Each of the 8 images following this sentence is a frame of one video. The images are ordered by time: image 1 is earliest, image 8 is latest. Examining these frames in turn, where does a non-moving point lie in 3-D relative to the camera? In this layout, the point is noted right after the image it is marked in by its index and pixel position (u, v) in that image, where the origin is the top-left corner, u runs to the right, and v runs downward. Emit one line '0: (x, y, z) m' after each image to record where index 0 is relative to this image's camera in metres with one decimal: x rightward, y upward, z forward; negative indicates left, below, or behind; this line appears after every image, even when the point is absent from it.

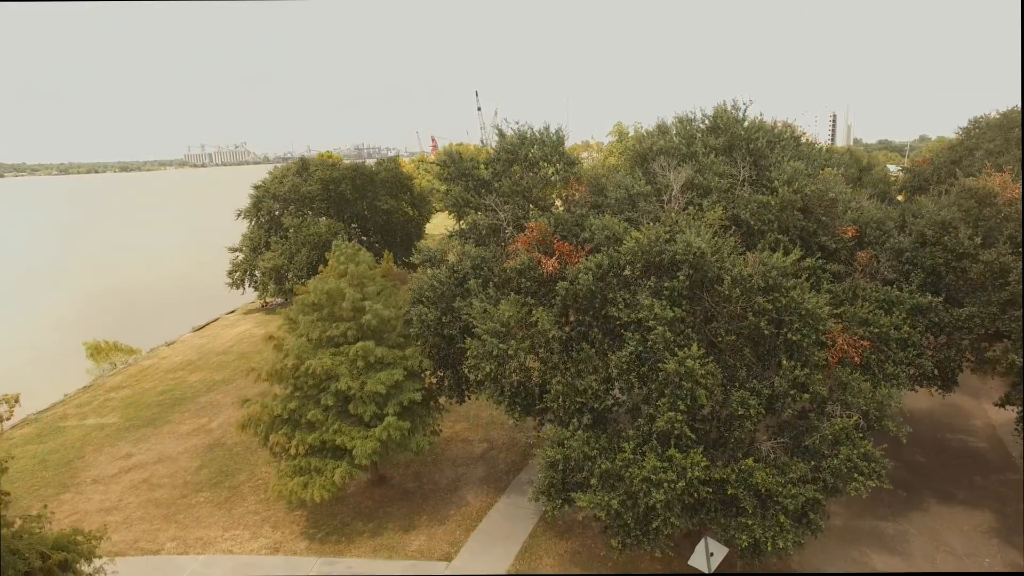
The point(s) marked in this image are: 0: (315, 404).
0: (-3.3, -1.9, +10.0) m
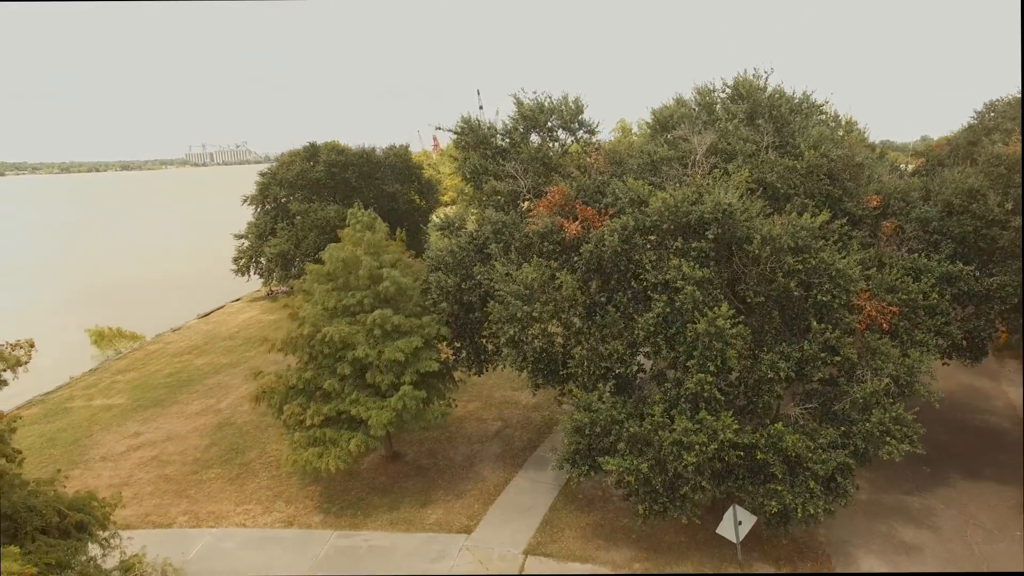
0: (-3.0, -1.4, +9.8) m
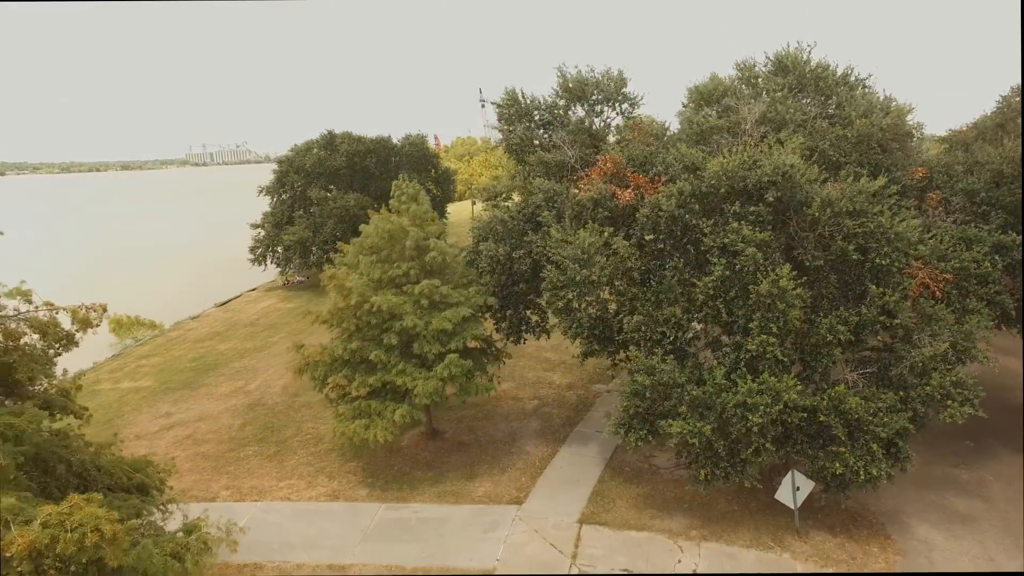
0: (-2.2, -0.9, +9.7) m
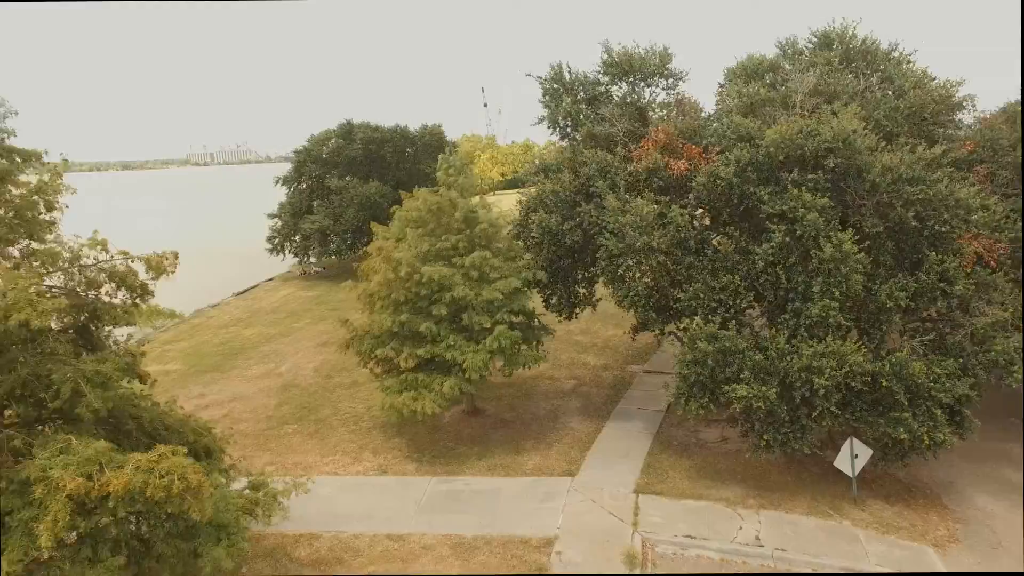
0: (-1.4, -0.5, +9.7) m
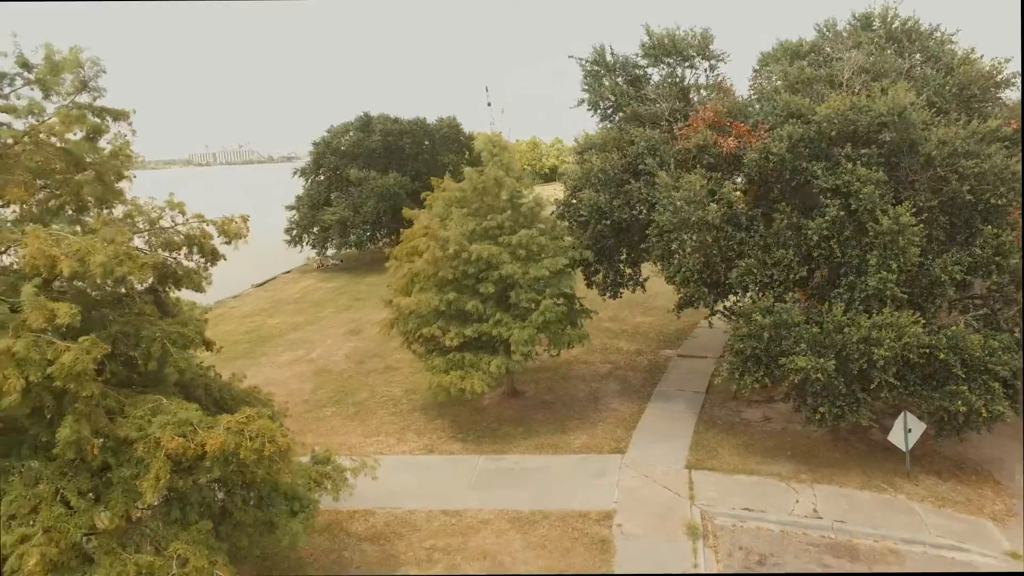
0: (-0.7, -0.1, +9.7) m
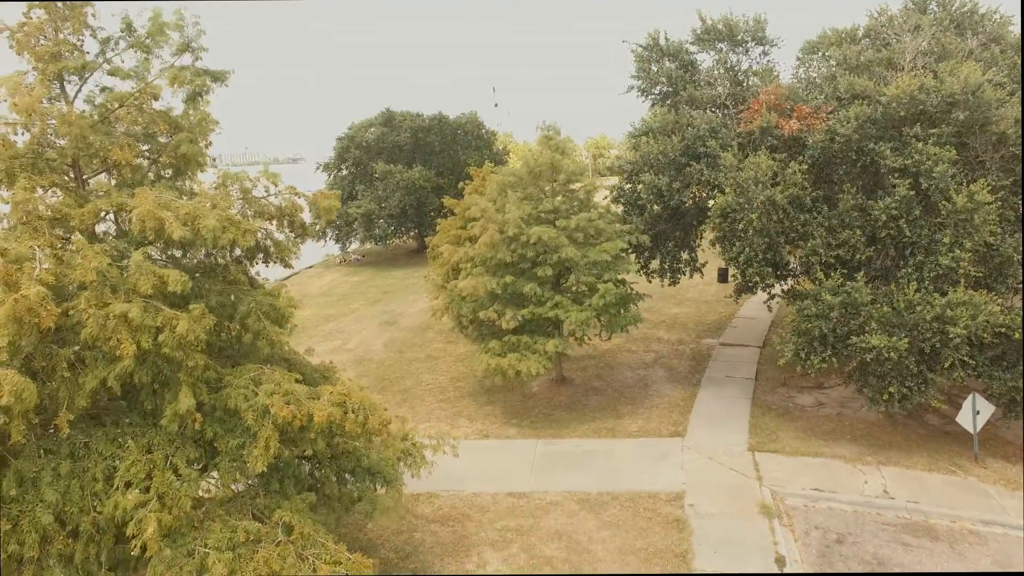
0: (+0.2, +0.1, +9.6) m
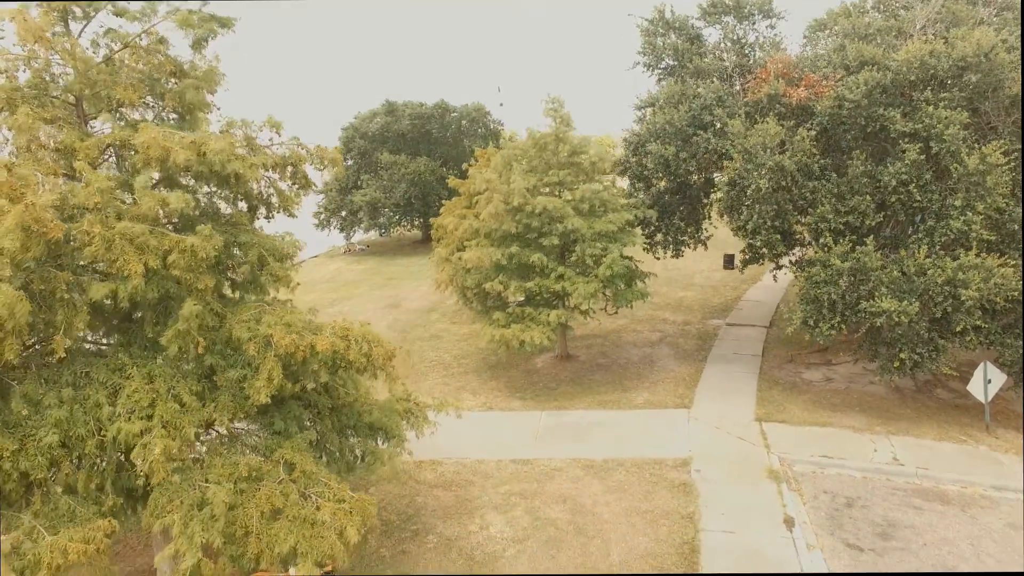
0: (+0.3, +0.6, +9.6) m
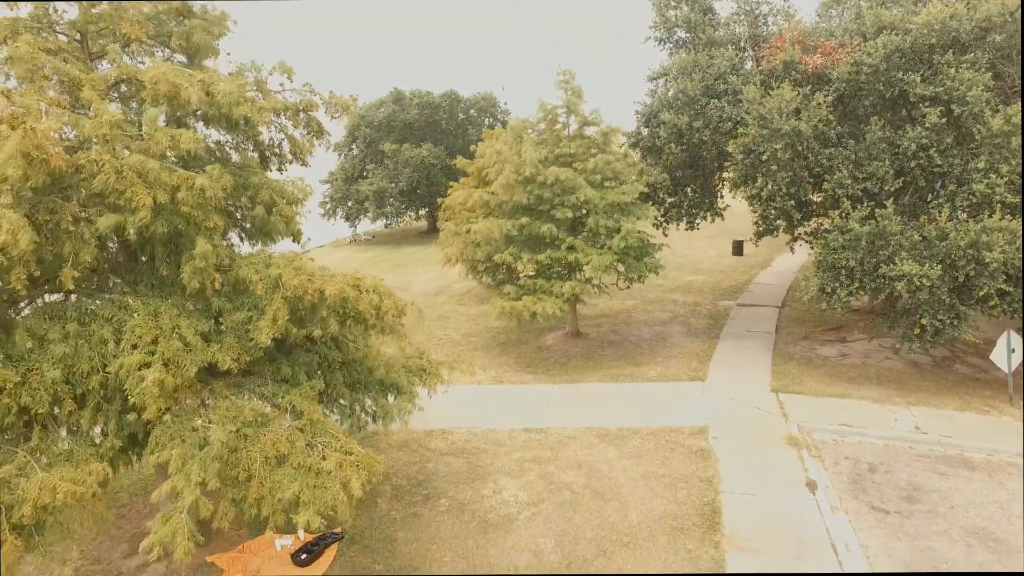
0: (+0.5, +1.0, +9.4) m
